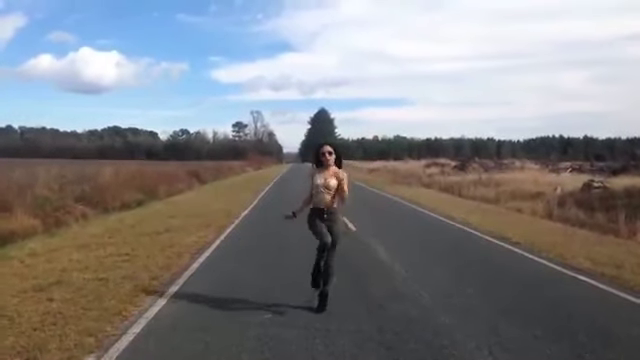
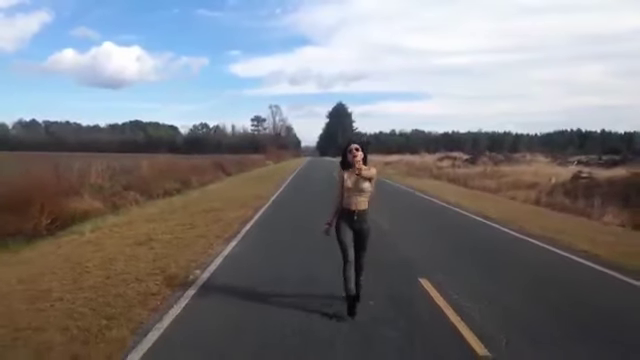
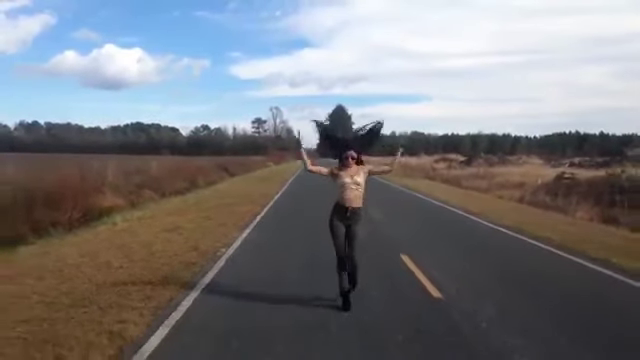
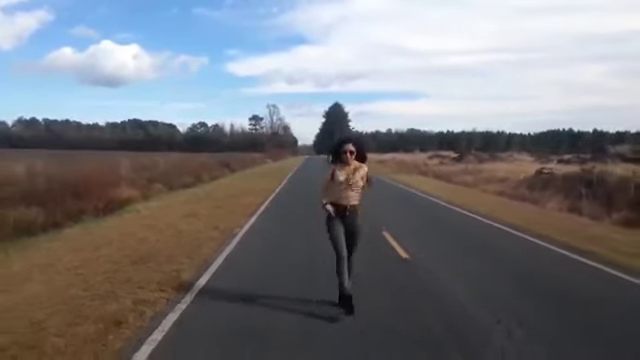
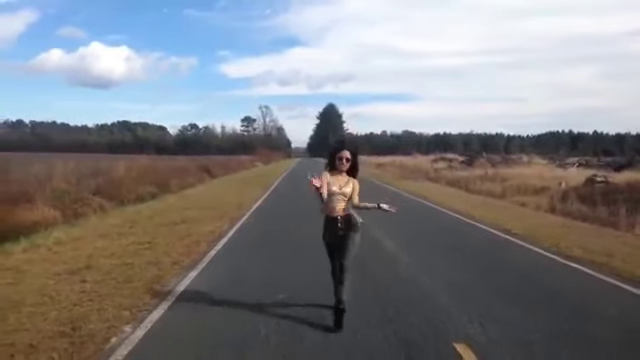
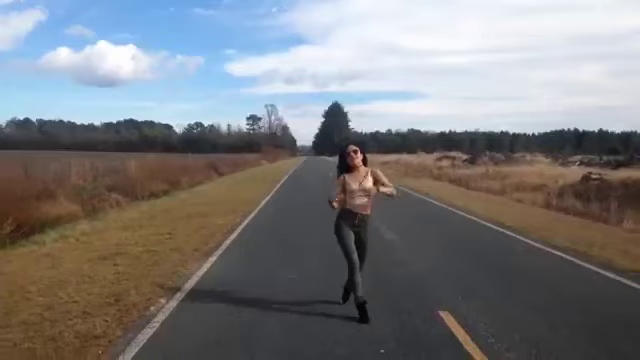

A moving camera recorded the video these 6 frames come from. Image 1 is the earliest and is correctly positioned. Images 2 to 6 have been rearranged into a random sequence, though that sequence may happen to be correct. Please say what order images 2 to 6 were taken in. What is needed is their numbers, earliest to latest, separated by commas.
5, 6, 2, 3, 4
